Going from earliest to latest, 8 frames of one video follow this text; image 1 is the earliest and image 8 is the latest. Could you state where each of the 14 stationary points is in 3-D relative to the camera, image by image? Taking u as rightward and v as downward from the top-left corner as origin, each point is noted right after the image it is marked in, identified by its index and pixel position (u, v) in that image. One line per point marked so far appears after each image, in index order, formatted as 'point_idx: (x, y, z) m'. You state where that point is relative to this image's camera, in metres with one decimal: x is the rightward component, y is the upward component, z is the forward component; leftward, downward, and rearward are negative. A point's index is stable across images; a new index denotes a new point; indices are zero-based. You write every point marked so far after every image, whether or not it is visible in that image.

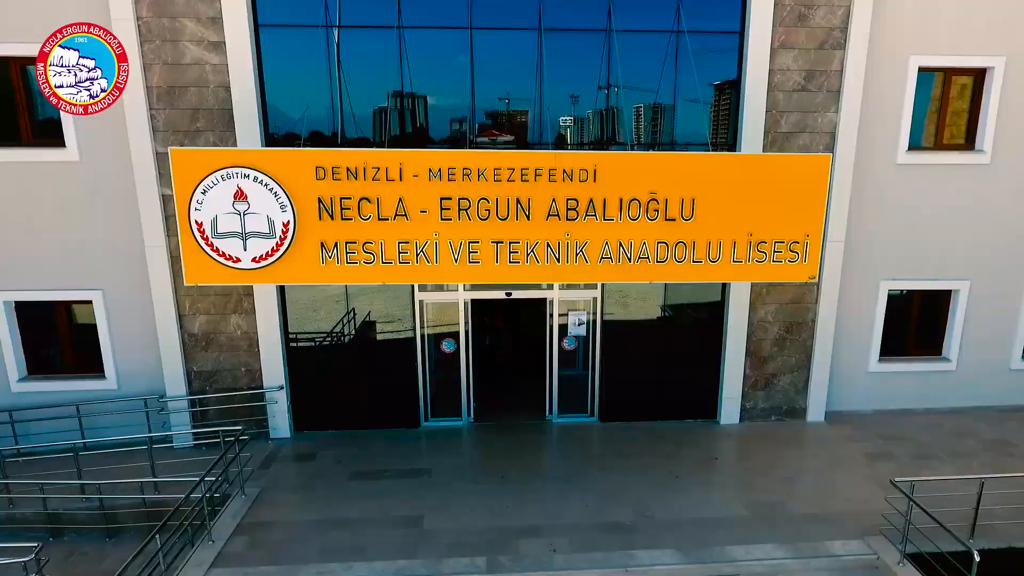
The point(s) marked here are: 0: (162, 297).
0: (-3.1, -0.1, +7.0) m
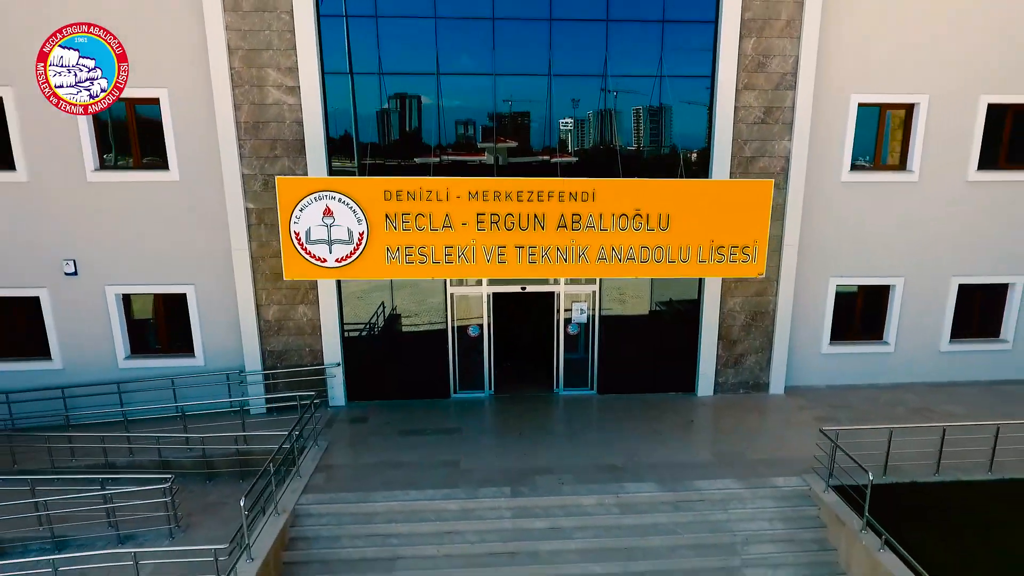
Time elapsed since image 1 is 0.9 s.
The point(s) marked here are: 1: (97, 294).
0: (-2.9, 0.0, +8.6) m
1: (-4.6, -0.1, +8.7) m
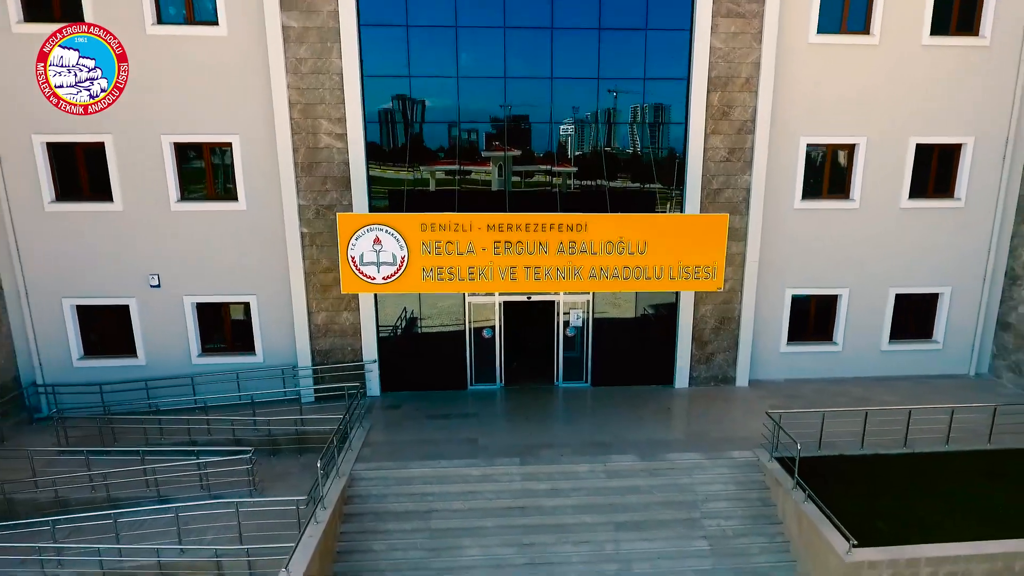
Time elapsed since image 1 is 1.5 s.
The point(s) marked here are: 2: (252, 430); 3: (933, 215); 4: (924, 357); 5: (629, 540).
0: (-2.8, -0.2, +10.4) m
1: (-4.5, -0.2, +10.5) m
2: (-3.2, -1.8, +9.8) m
3: (+6.0, +1.0, +11.1) m
4: (+6.2, -1.0, +11.7) m
5: (+1.2, -2.5, +7.9) m
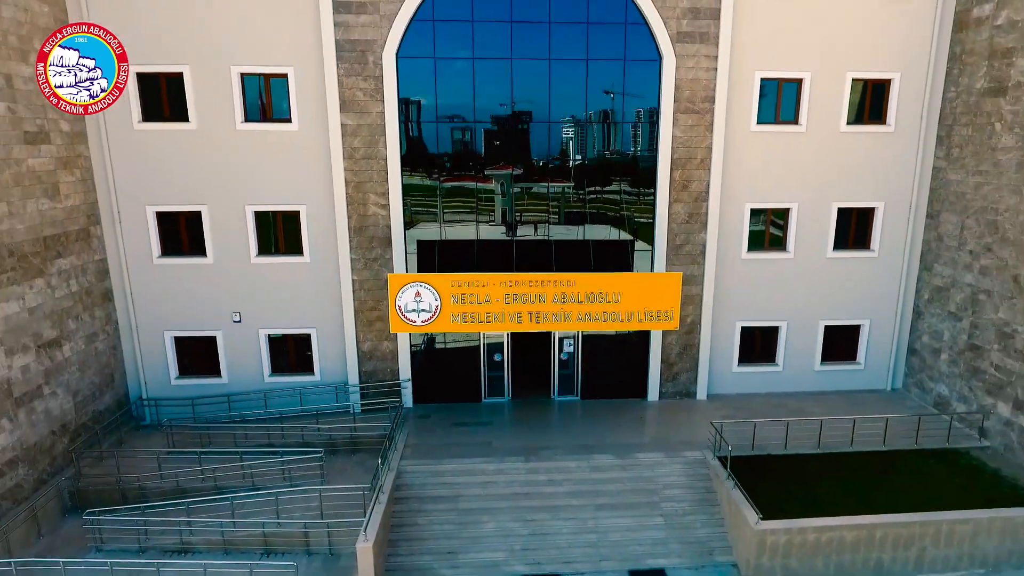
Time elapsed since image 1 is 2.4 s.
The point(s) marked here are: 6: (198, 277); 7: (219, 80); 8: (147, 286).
0: (-2.7, -0.8, +13.2) m
1: (-4.4, -0.8, +13.3) m
2: (-3.1, -2.4, +12.6) m
3: (+6.1, +0.4, +13.9) m
4: (+6.3, -1.6, +14.5) m
5: (+1.3, -3.1, +10.7) m
6: (-5.2, +0.2, +12.9) m
7: (-4.5, +3.2, +12.1) m
8: (-6.1, 0.0, +13.0) m
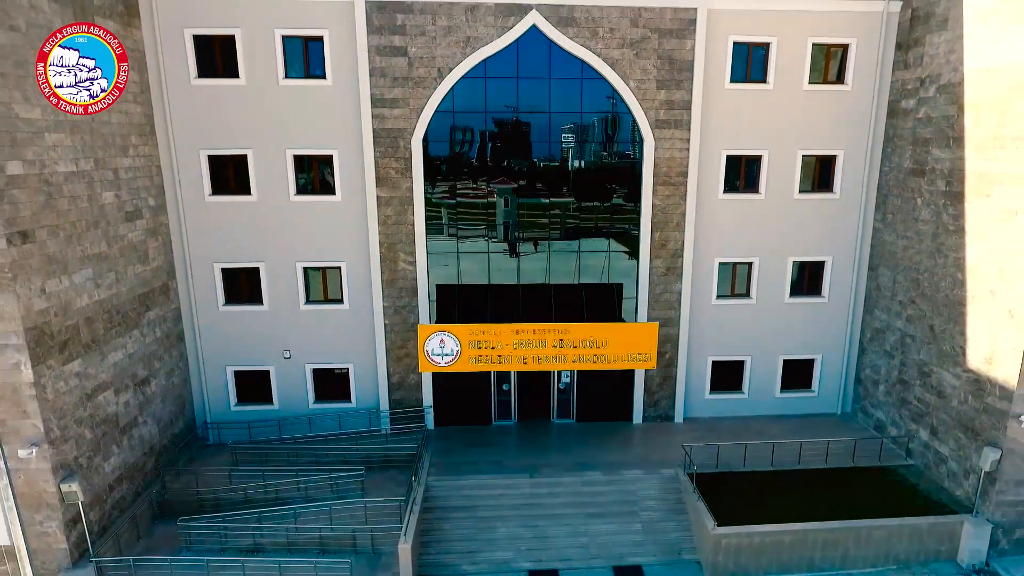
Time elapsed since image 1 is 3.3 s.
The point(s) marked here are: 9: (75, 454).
0: (-2.6, -1.6, +15.8) m
1: (-4.3, -1.6, +15.8) m
2: (-3.0, -3.2, +15.1) m
3: (+6.2, -0.4, +16.4) m
4: (+6.4, -2.5, +17.0) m
5: (+1.4, -4.0, +13.2) m
6: (-5.1, -0.7, +15.5) m
7: (-4.4, +2.4, +14.6) m
8: (-5.9, -0.8, +15.5) m
9: (-6.4, -2.4, +11.4) m
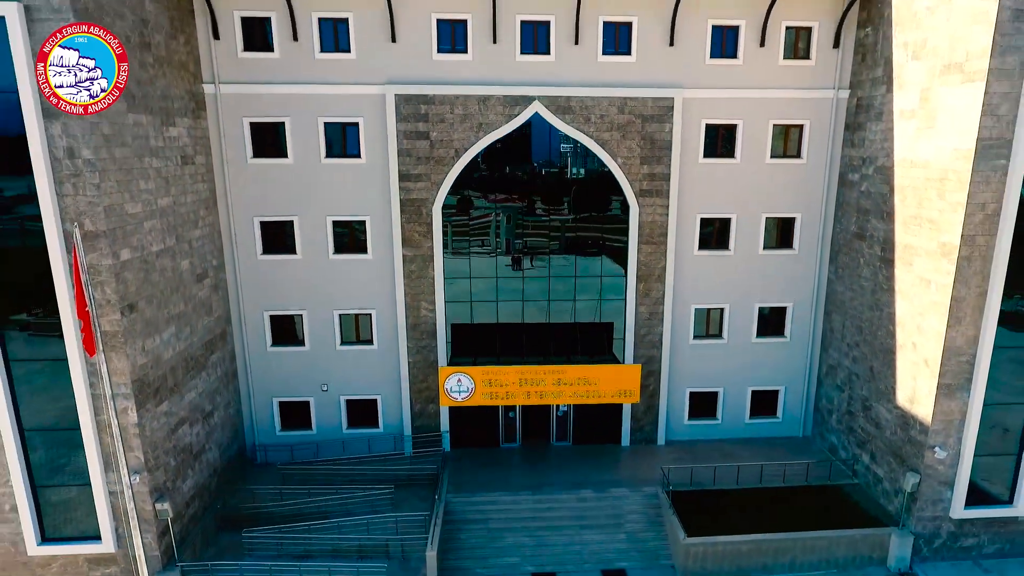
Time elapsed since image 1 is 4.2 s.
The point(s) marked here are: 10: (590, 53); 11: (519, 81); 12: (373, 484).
0: (-2.5, -2.6, +18.4) m
1: (-4.2, -2.6, +18.5) m
2: (-2.9, -4.2, +17.7) m
3: (+6.3, -1.4, +19.0) m
4: (+6.5, -3.5, +19.7) m
5: (+1.5, -5.0, +15.8) m
6: (-5.0, -1.7, +18.1) m
7: (-4.3, +1.4, +17.2) m
8: (-5.8, -1.8, +18.1) m
9: (-6.2, -3.4, +14.0) m
10: (+1.7, +5.0, +16.7) m
11: (+0.2, +4.4, +16.8) m
12: (-3.1, -4.4, +17.5) m
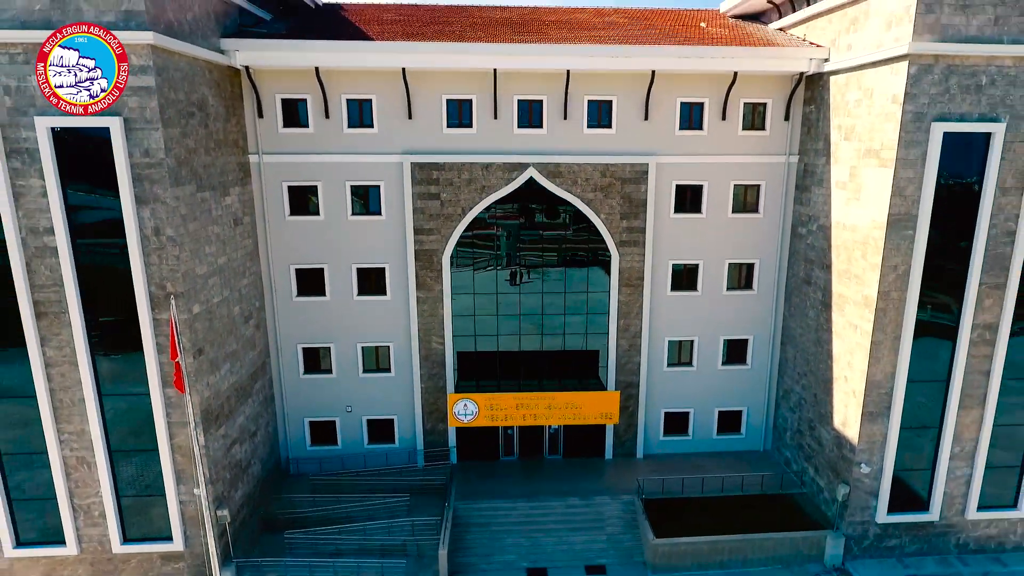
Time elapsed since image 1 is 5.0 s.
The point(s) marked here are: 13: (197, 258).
0: (-2.5, -3.6, +21.3) m
1: (-4.2, -3.6, +21.4) m
2: (-3.0, -5.2, +20.6) m
3: (+6.3, -2.4, +21.9) m
4: (+6.5, -4.5, +22.6) m
5: (+1.5, -5.9, +18.8) m
6: (-5.0, -2.6, +21.0) m
7: (-4.3, +0.4, +20.2) m
8: (-5.9, -2.8, +21.0) m
9: (-6.3, -4.4, +16.9) m
10: (+1.6, +4.1, +19.6) m
11: (+0.1, +3.4, +19.7) m
12: (-3.2, -5.4, +20.5) m
13: (-6.4, +0.6, +15.9) m
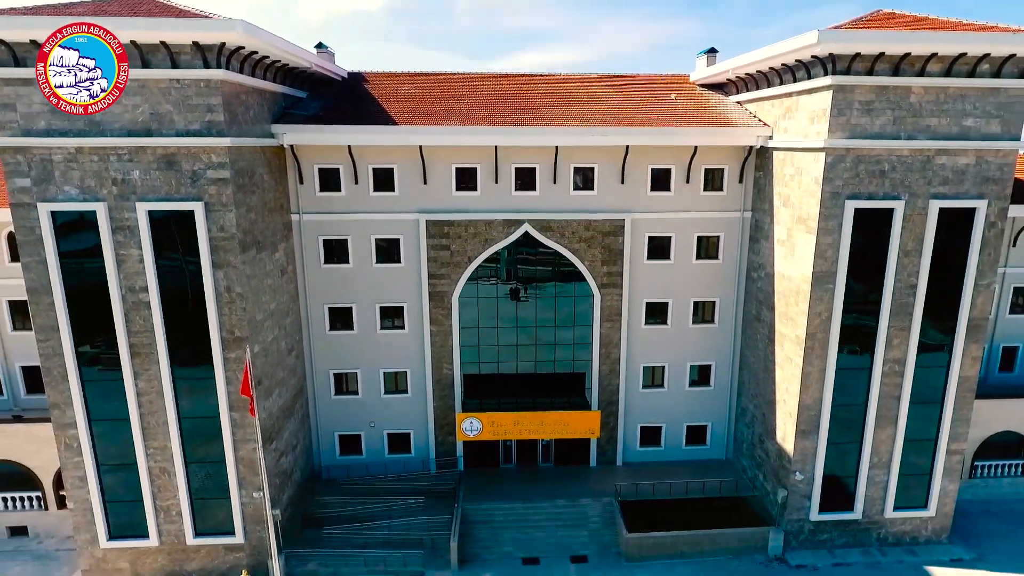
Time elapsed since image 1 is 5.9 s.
0: (-2.6, -4.7, +25.1) m
1: (-4.3, -4.7, +25.2) m
2: (-3.0, -6.3, +24.5) m
3: (+6.2, -3.5, +25.8) m
4: (+6.5, -5.6, +26.4) m
5: (+1.4, -7.0, +22.6) m
6: (-5.1, -3.7, +24.9) m
7: (-4.4, -0.7, +24.0) m
8: (-5.9, -3.9, +24.9) m
9: (-6.3, -5.5, +20.8) m
10: (+1.6, +3.0, +23.5) m
11: (+0.1, +2.4, +23.5) m
12: (-3.2, -6.4, +24.3) m
13: (-6.5, -0.5, +19.7) m
